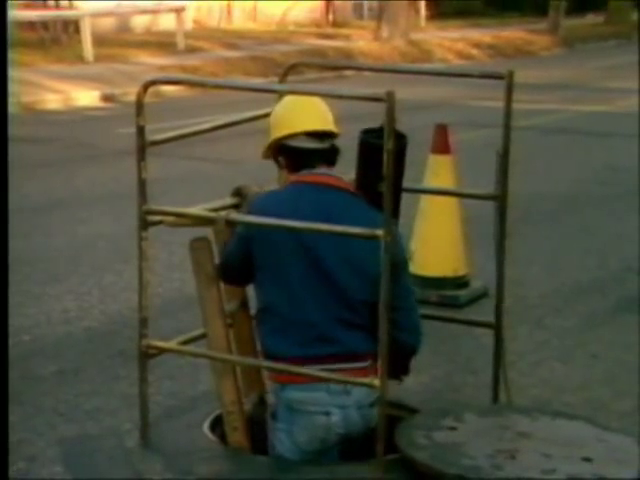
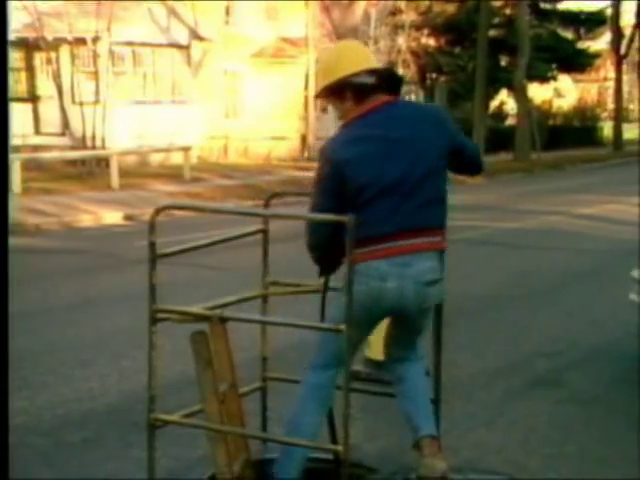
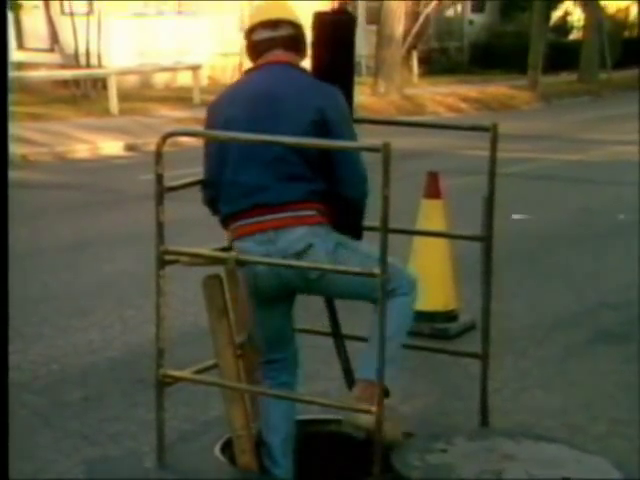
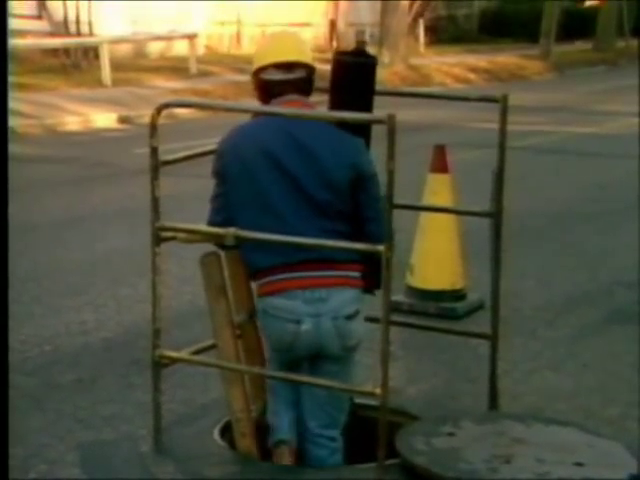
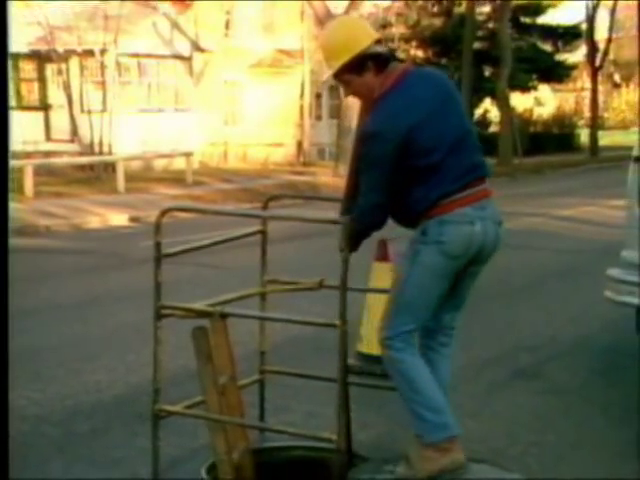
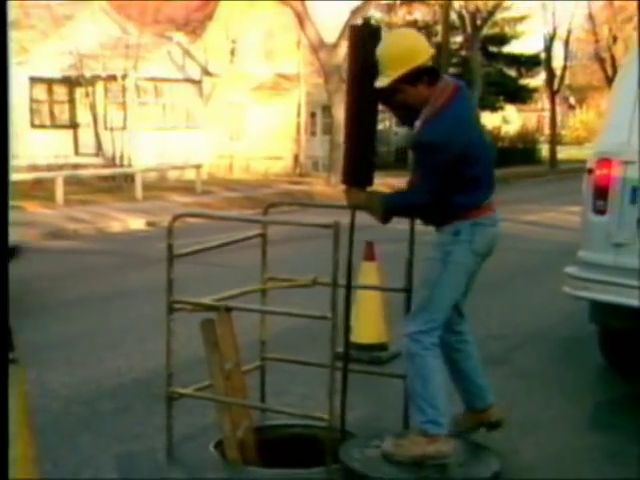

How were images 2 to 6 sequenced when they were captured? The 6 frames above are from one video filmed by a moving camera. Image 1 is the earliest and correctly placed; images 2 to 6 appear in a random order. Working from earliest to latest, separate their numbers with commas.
4, 3, 2, 5, 6
